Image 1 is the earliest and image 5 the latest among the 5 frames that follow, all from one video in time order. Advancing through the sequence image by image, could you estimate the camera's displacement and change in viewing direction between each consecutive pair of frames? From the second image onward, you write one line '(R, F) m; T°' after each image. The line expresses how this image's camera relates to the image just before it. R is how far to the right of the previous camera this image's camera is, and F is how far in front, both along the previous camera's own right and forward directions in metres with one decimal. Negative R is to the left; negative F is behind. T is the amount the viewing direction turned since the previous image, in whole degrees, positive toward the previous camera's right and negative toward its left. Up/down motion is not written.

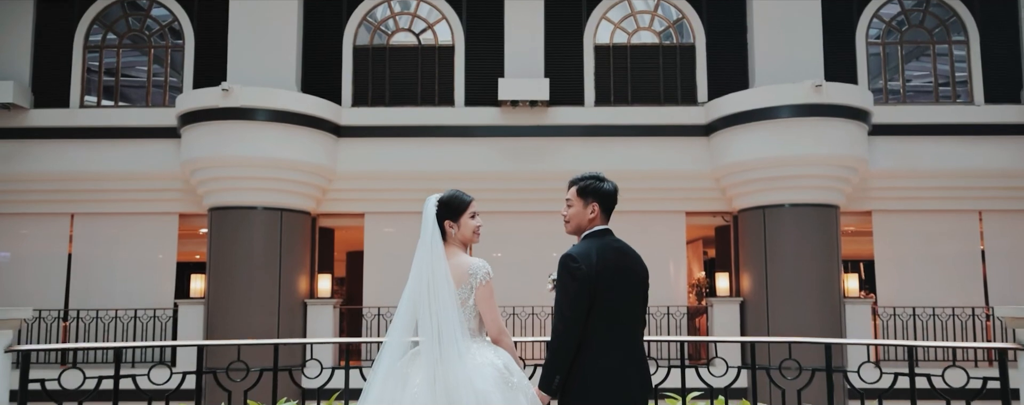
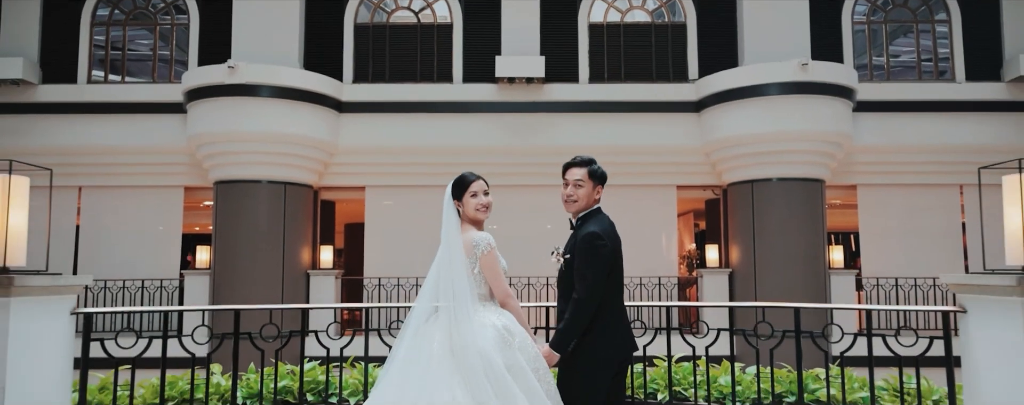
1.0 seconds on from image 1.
(0.0, -0.3) m; +1°
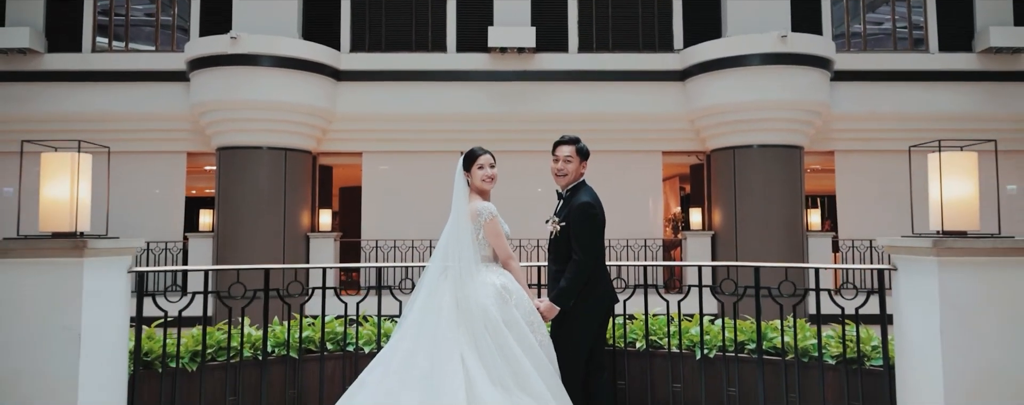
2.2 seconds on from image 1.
(0.0, -0.4) m; +1°
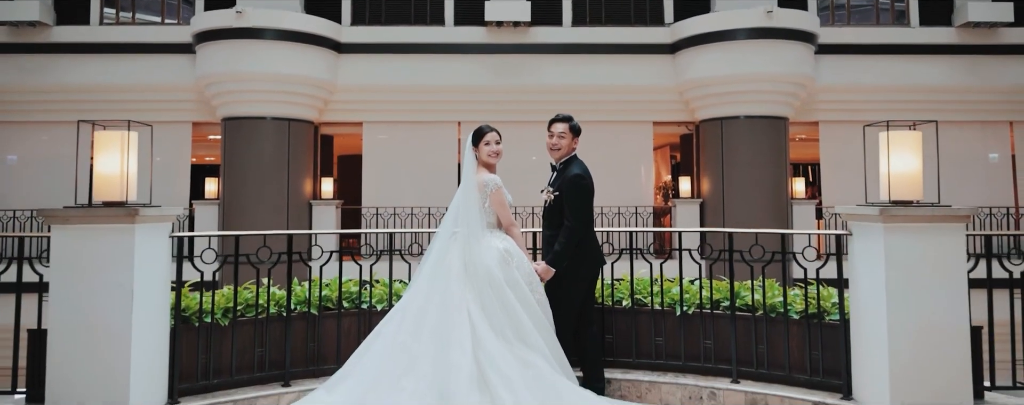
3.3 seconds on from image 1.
(0.0, -0.4) m; +1°
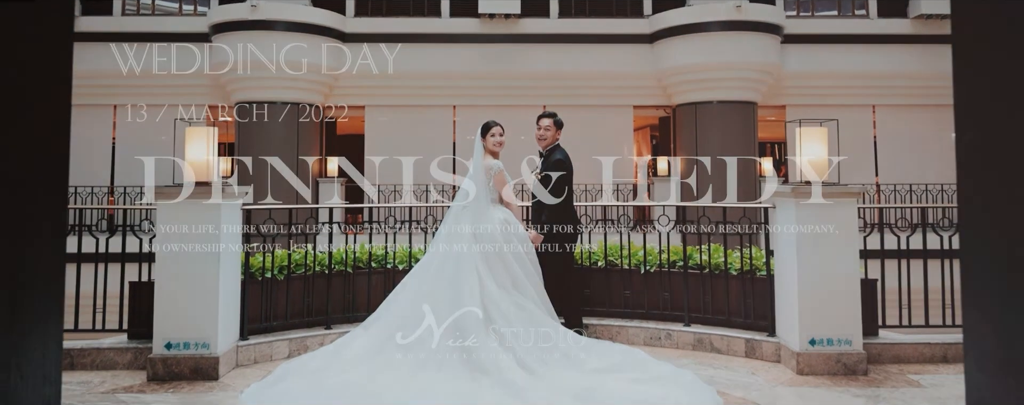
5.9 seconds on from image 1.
(-0.1, -1.0) m; +1°
